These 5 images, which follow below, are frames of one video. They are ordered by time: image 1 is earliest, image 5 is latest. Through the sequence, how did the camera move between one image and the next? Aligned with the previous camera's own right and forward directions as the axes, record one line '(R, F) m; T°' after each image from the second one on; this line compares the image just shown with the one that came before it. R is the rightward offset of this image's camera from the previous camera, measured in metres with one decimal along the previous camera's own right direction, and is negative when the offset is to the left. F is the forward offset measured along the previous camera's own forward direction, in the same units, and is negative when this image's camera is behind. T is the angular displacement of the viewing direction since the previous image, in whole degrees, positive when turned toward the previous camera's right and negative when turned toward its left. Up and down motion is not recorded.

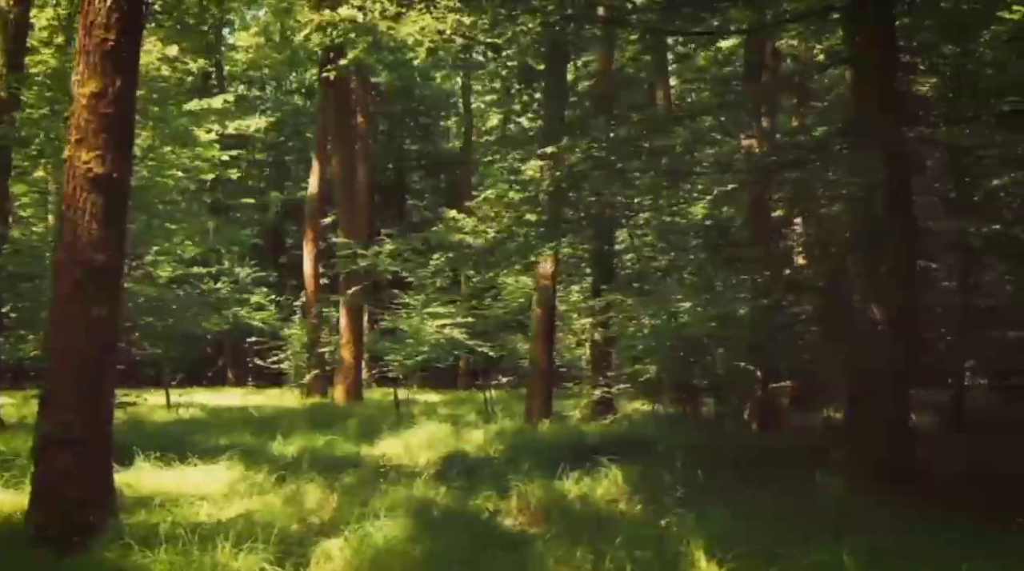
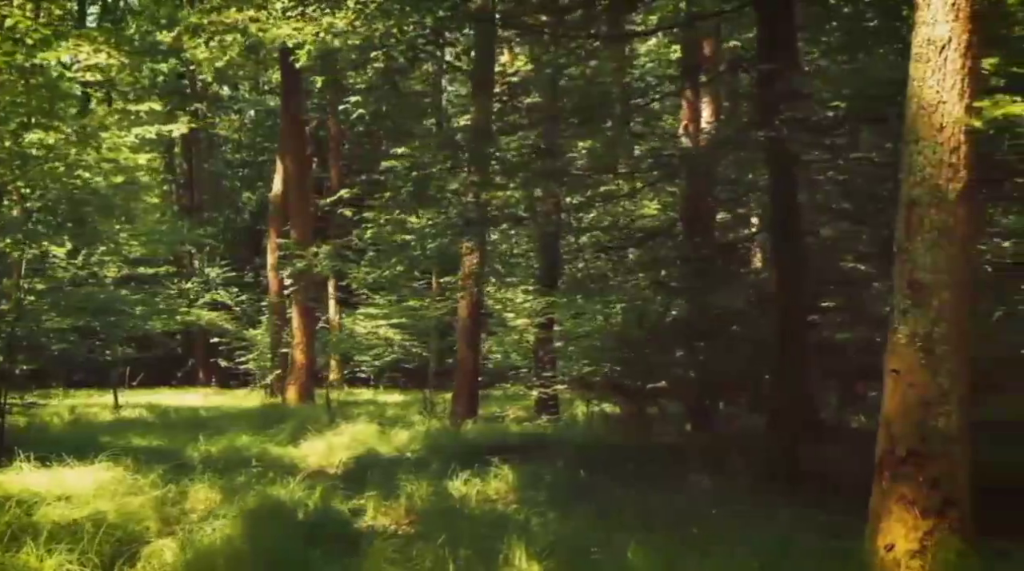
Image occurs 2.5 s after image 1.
(+0.7, -0.1) m; +1°
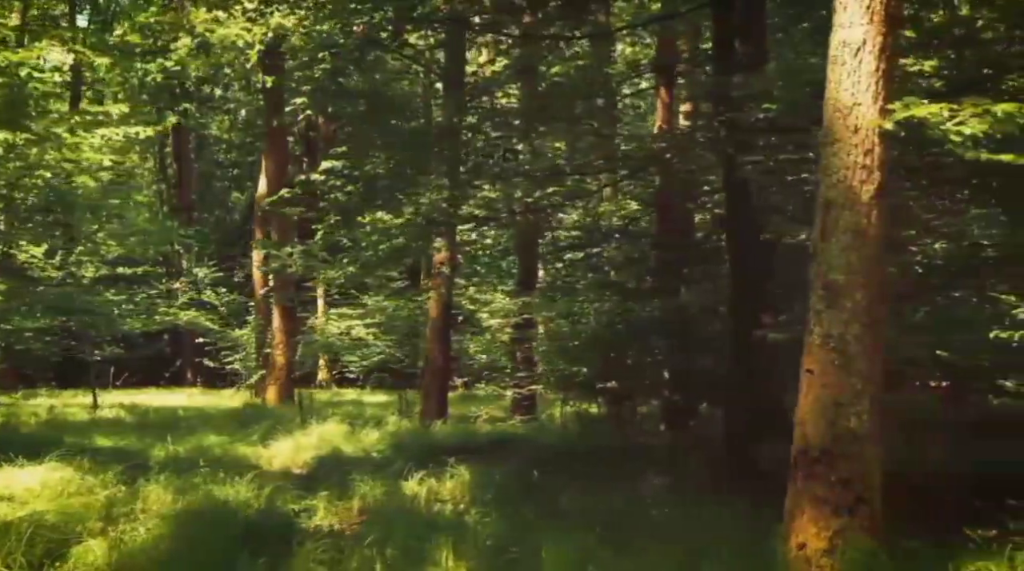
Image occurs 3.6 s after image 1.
(+0.3, 0.0) m; 0°
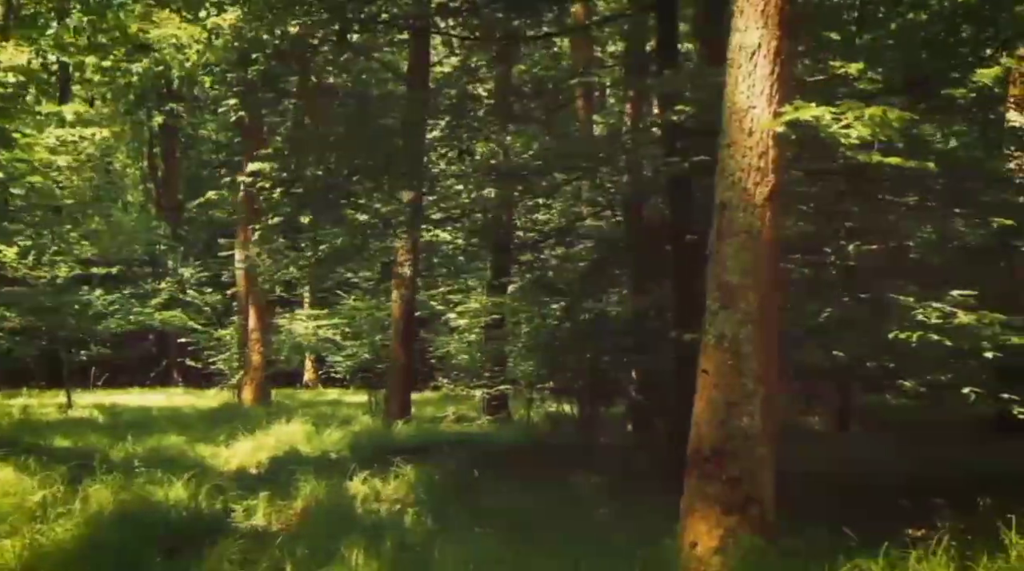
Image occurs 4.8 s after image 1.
(+0.3, 0.0) m; 0°
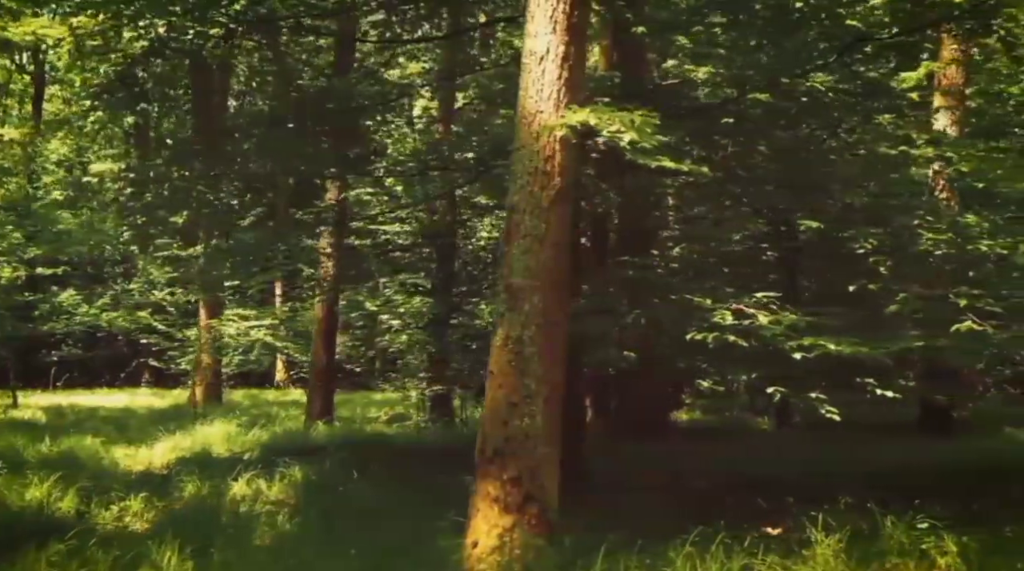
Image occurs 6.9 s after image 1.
(+0.7, -0.1) m; +1°
